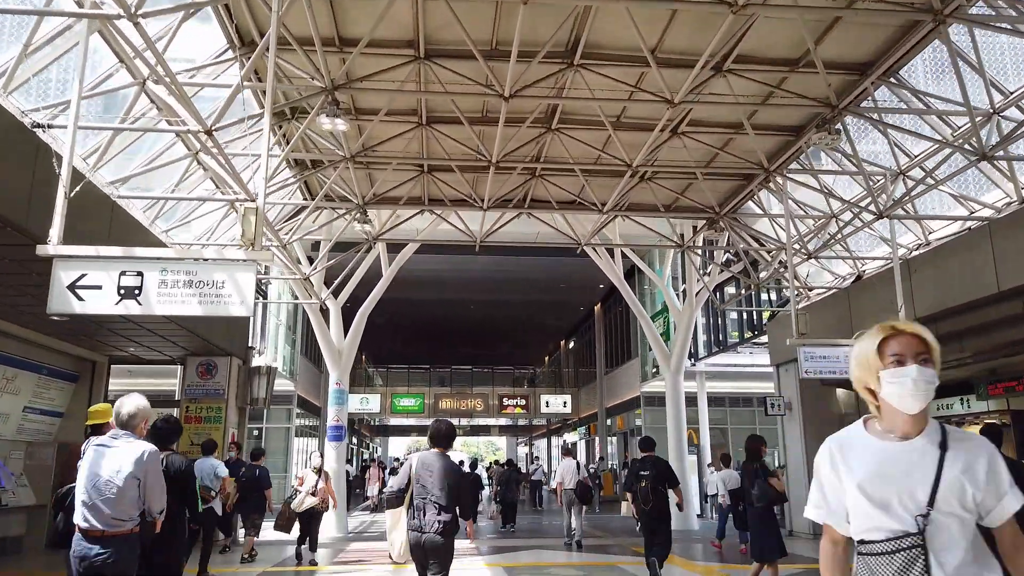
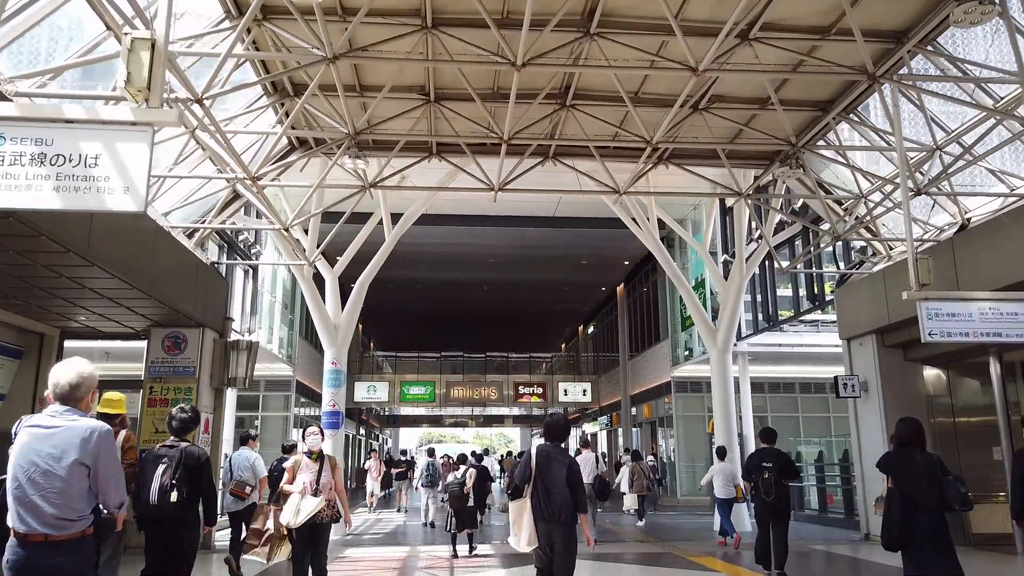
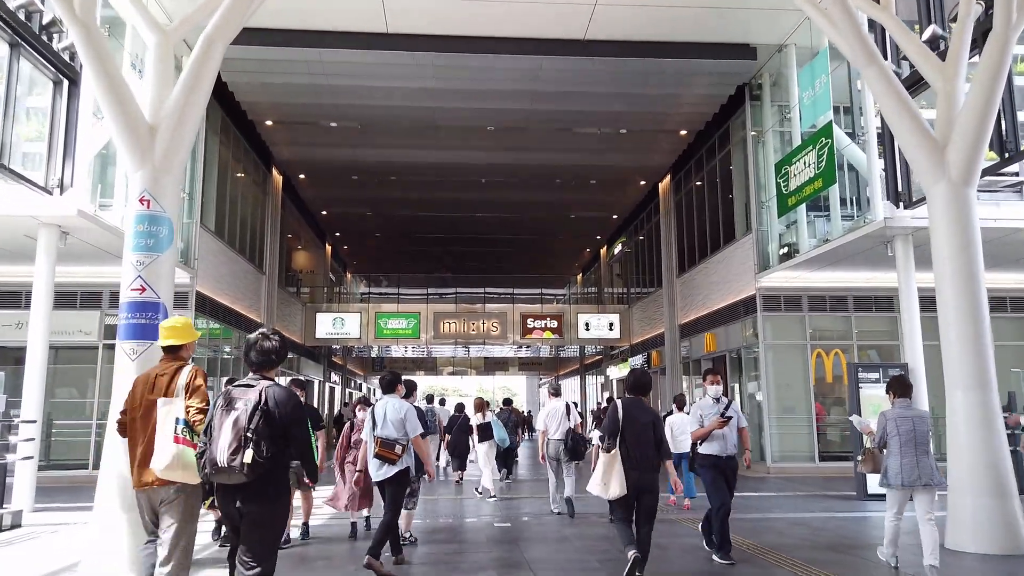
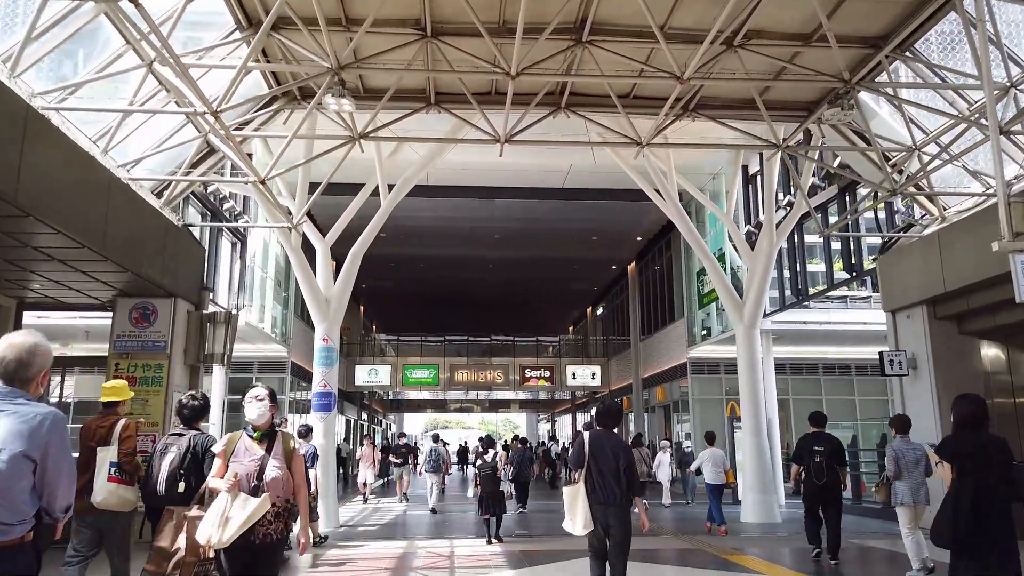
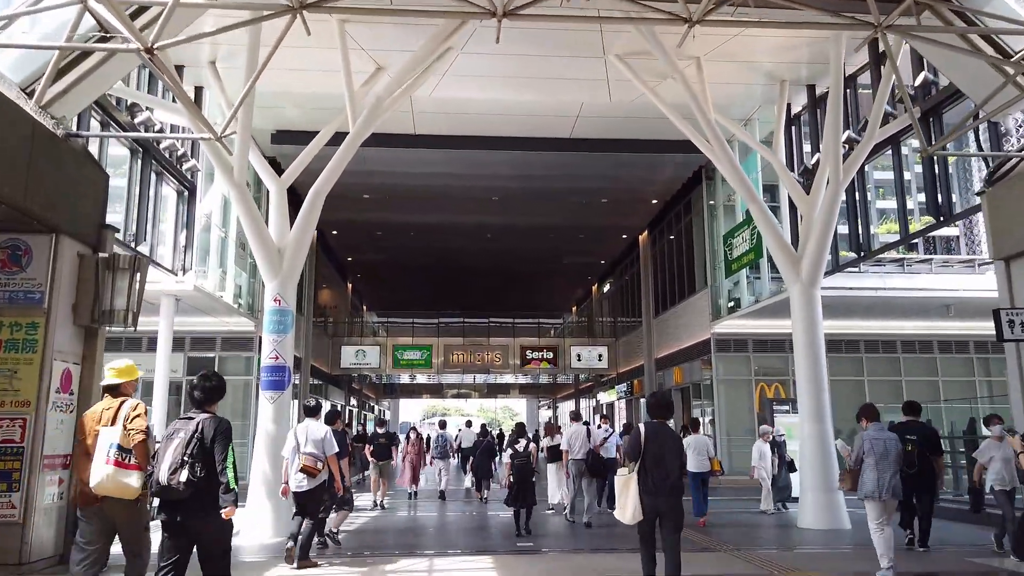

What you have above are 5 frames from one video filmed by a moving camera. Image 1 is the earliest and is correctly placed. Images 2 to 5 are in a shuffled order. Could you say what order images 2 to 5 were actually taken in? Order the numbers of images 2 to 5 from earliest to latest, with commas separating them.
2, 4, 5, 3
